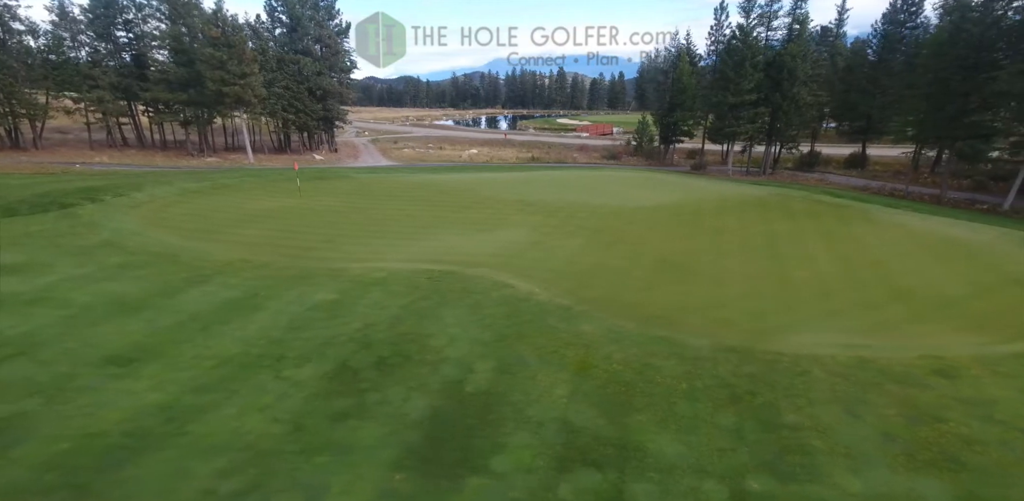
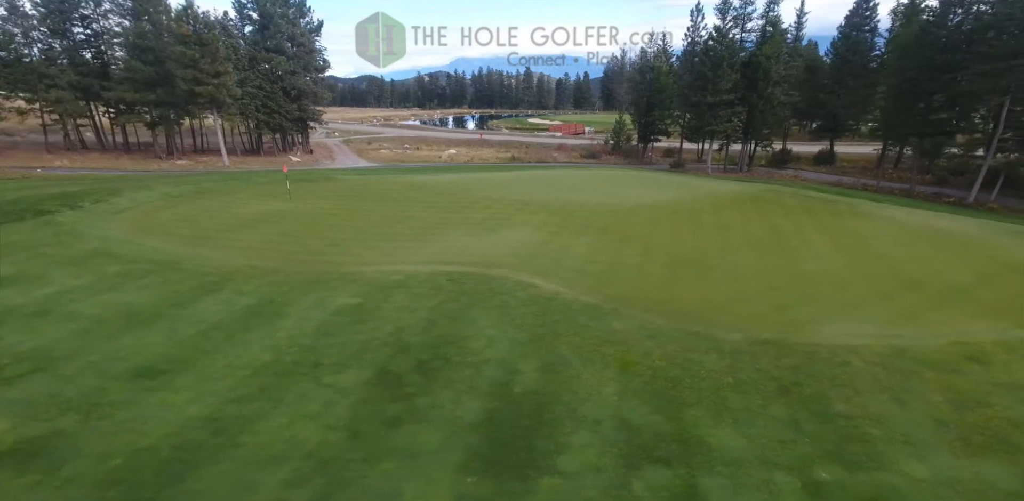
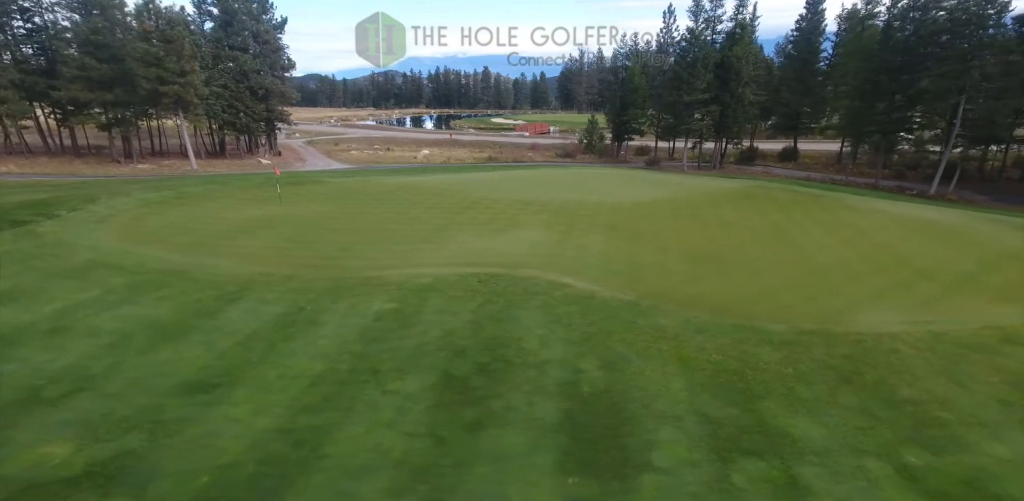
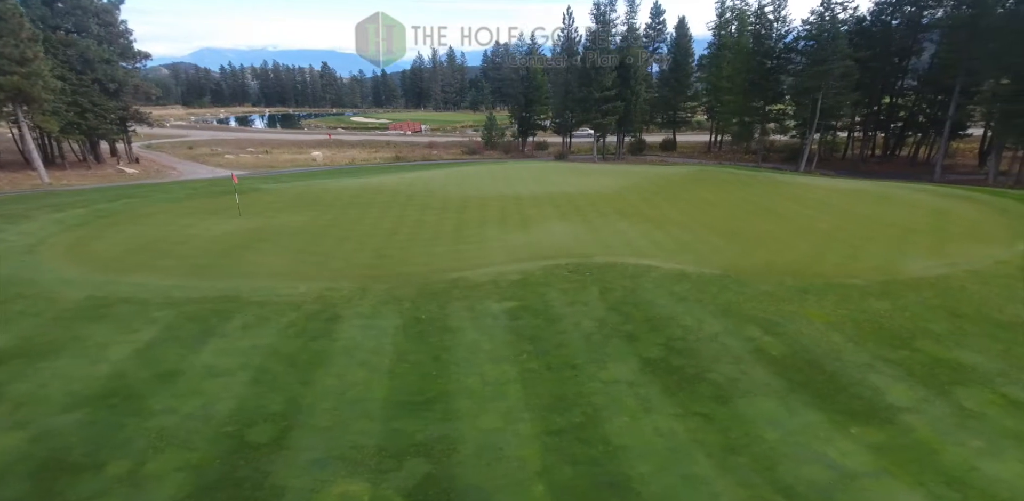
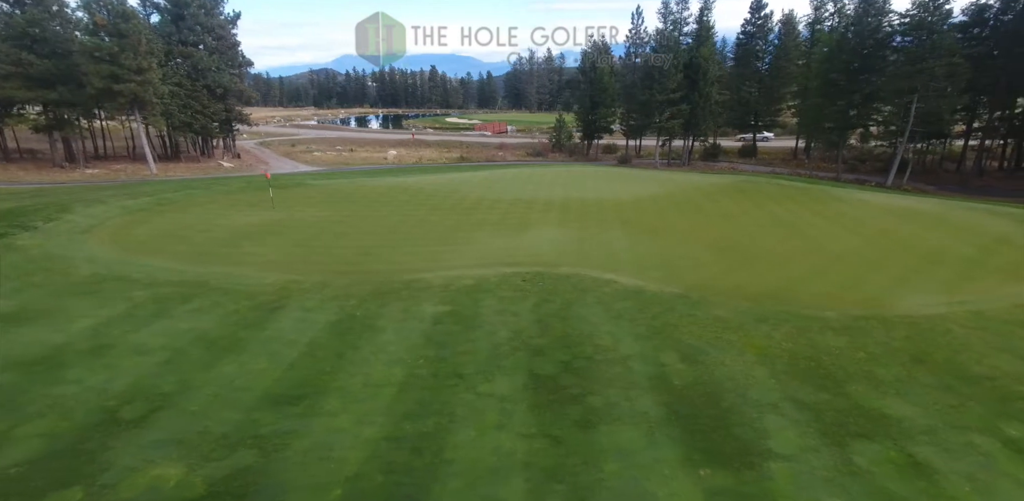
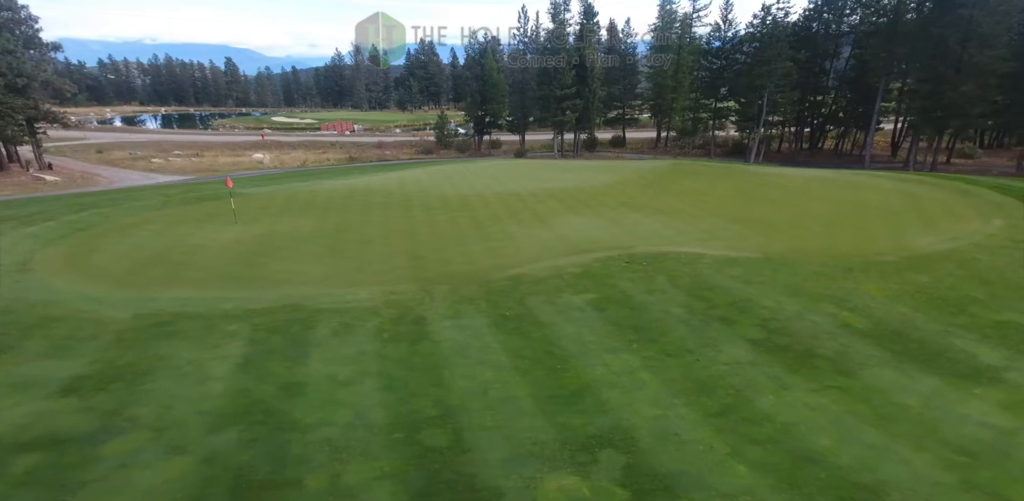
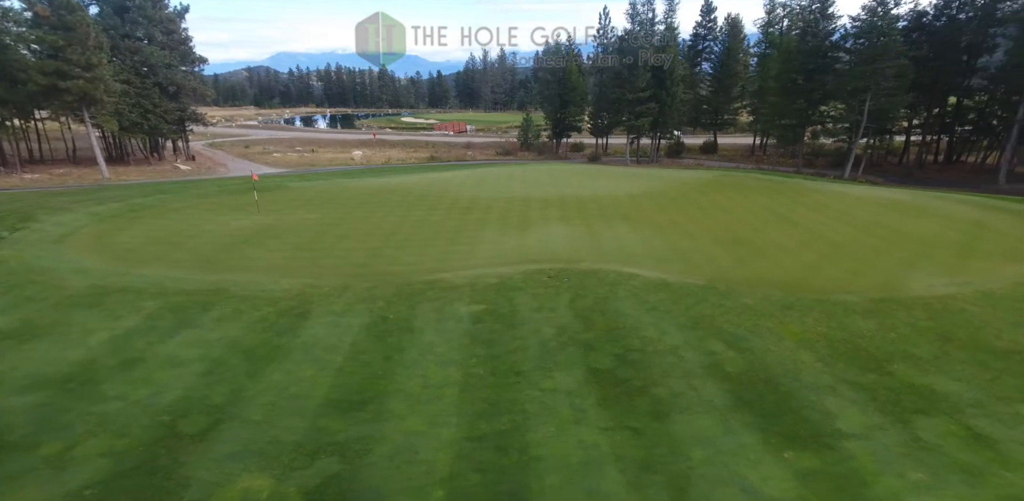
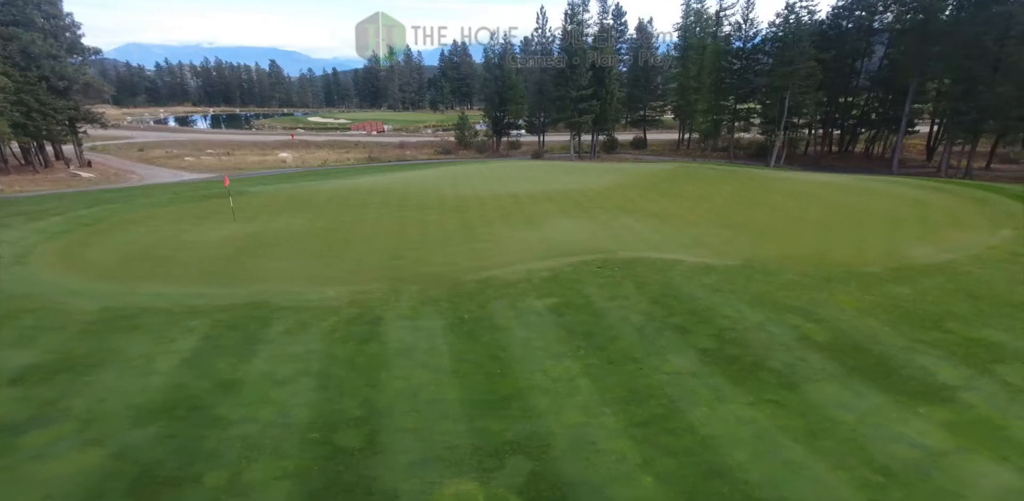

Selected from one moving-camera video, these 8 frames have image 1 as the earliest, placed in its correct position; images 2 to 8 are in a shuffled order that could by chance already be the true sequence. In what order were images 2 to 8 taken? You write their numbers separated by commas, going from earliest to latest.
2, 3, 5, 7, 4, 8, 6
